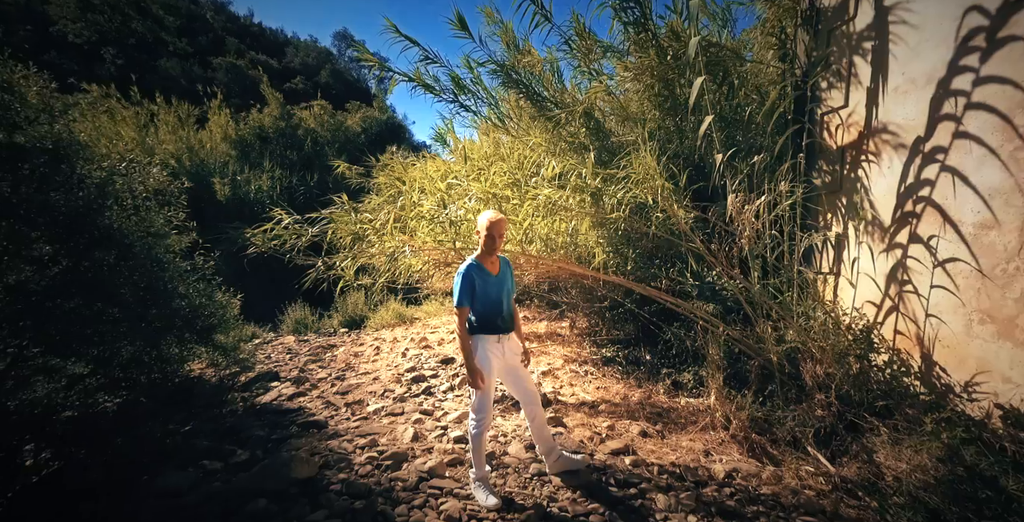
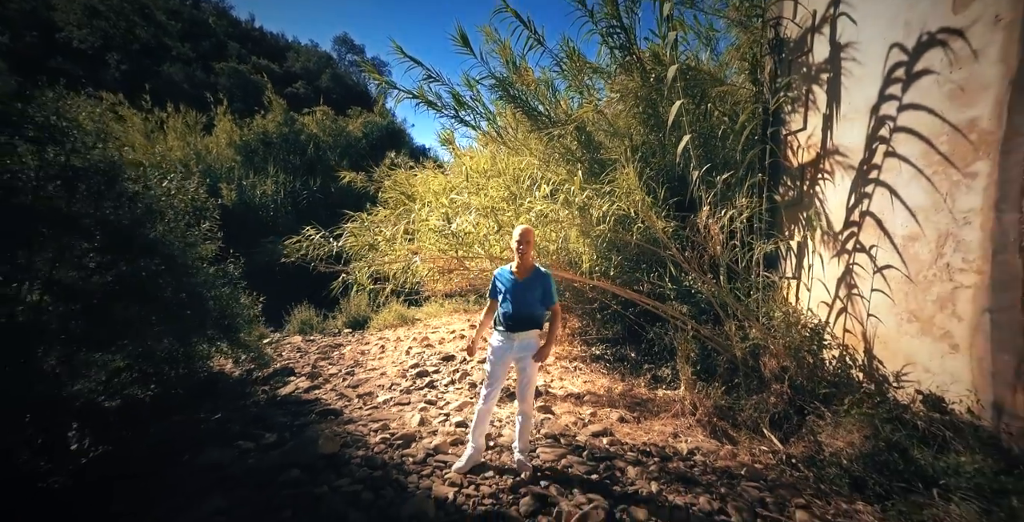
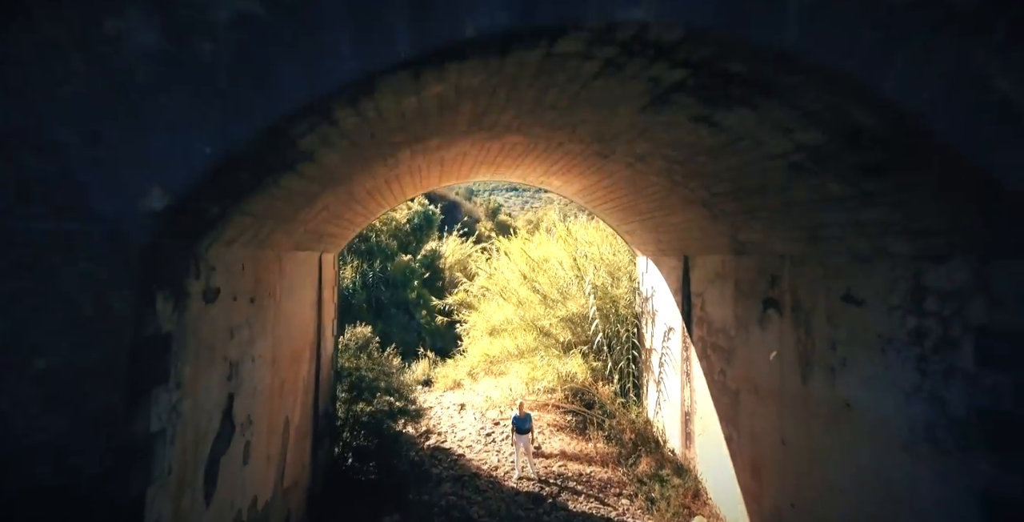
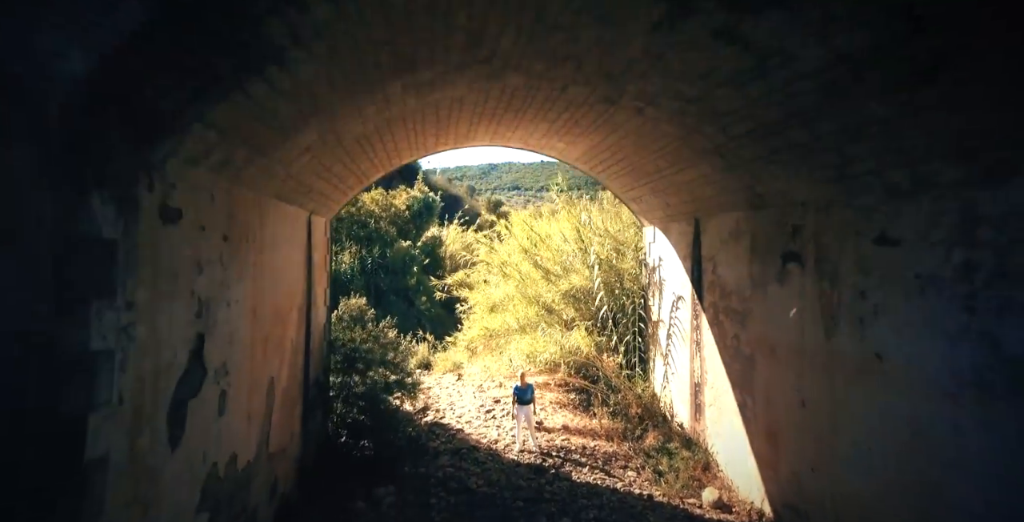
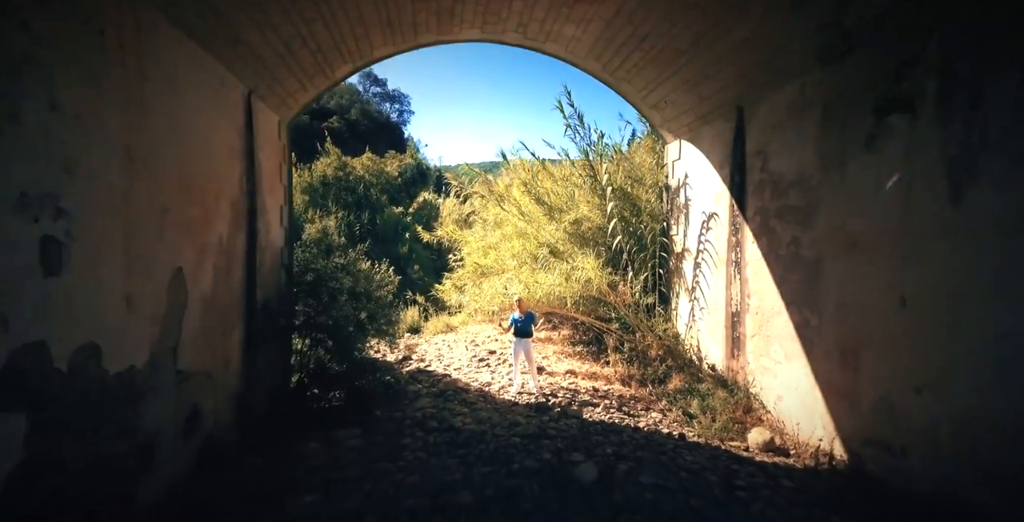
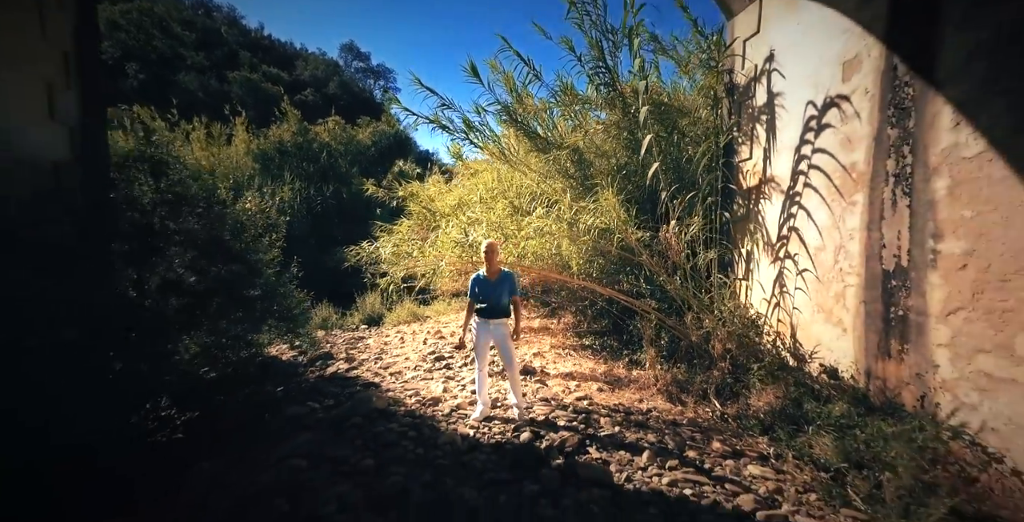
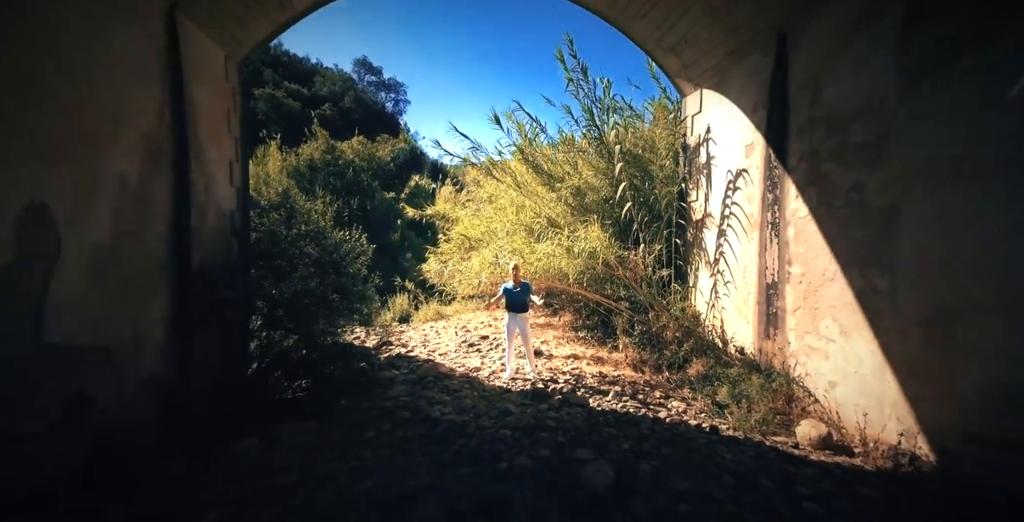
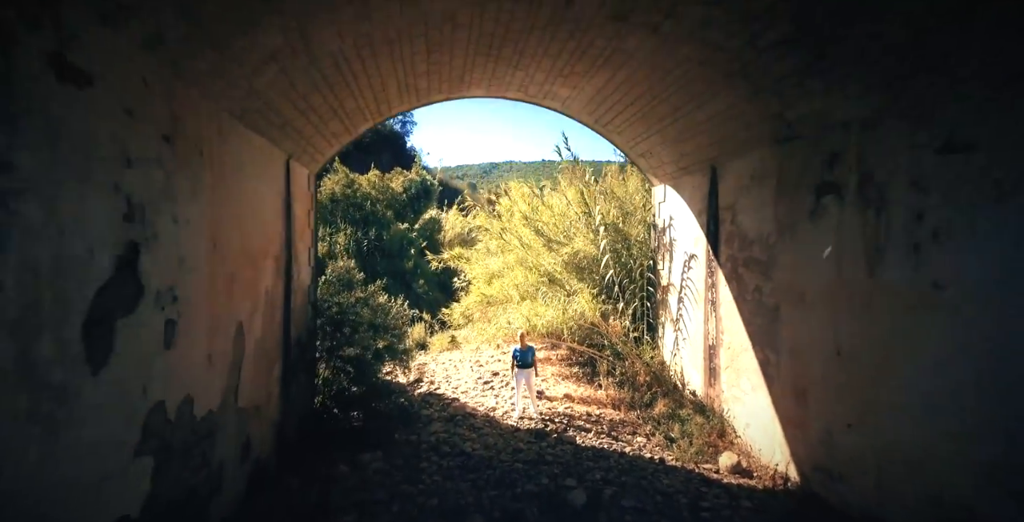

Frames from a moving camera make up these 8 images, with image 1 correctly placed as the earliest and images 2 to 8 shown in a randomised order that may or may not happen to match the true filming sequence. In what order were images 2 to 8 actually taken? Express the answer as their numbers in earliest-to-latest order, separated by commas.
2, 6, 7, 5, 8, 4, 3
